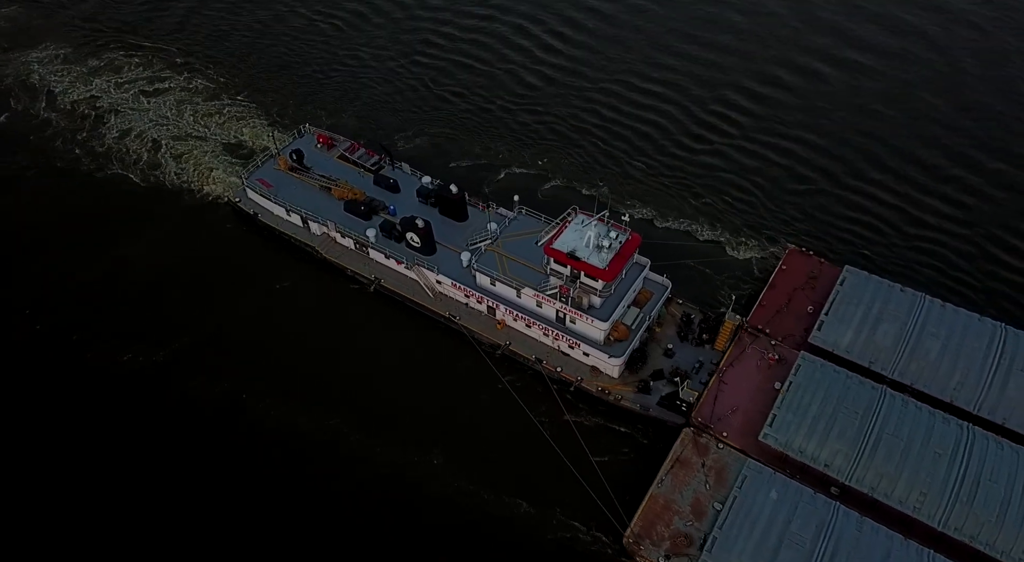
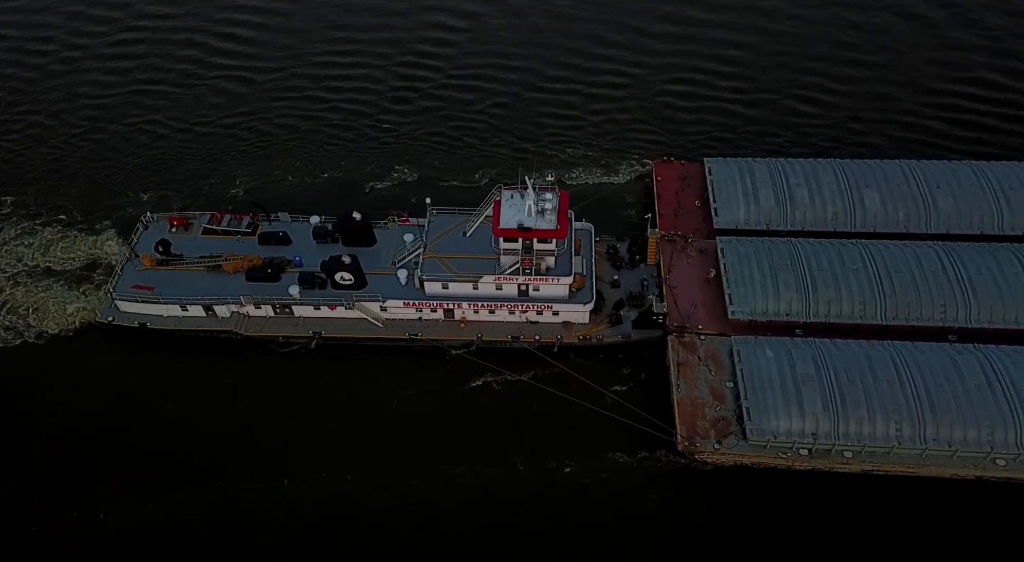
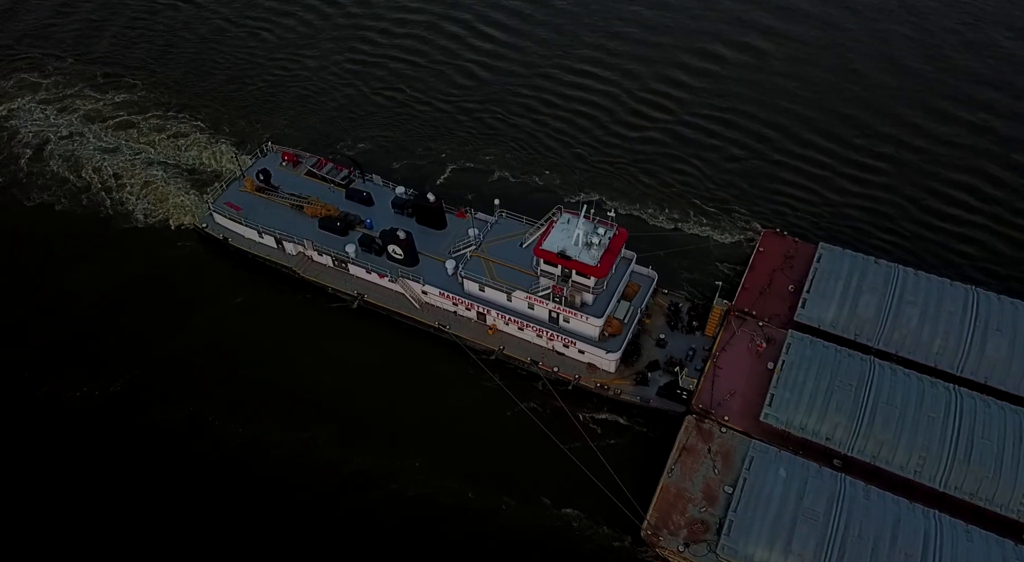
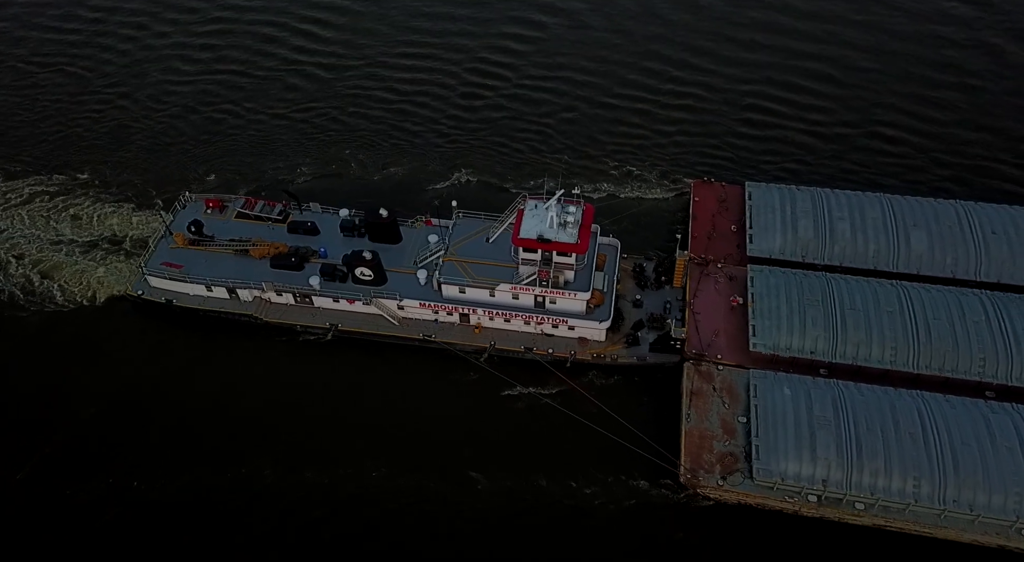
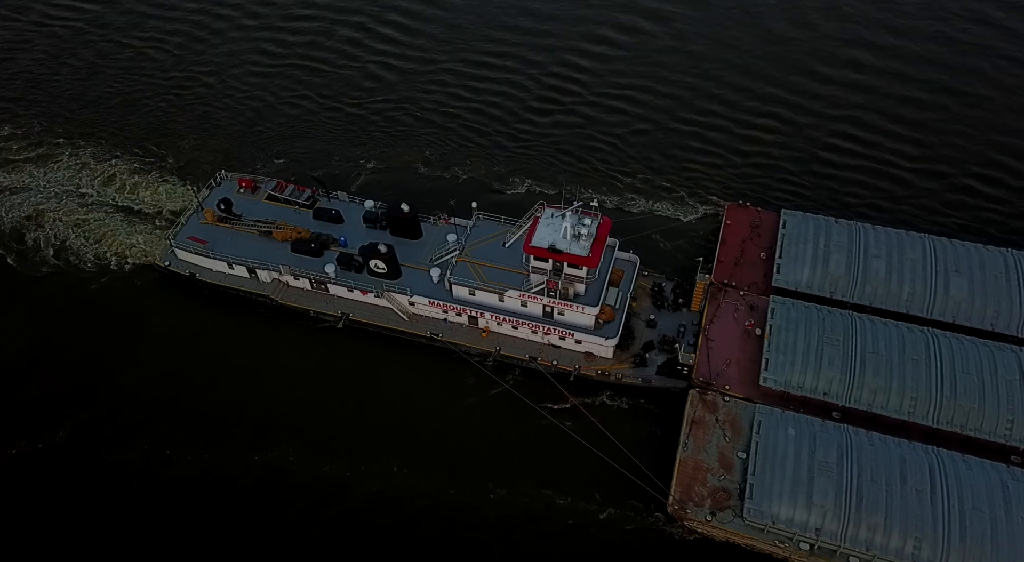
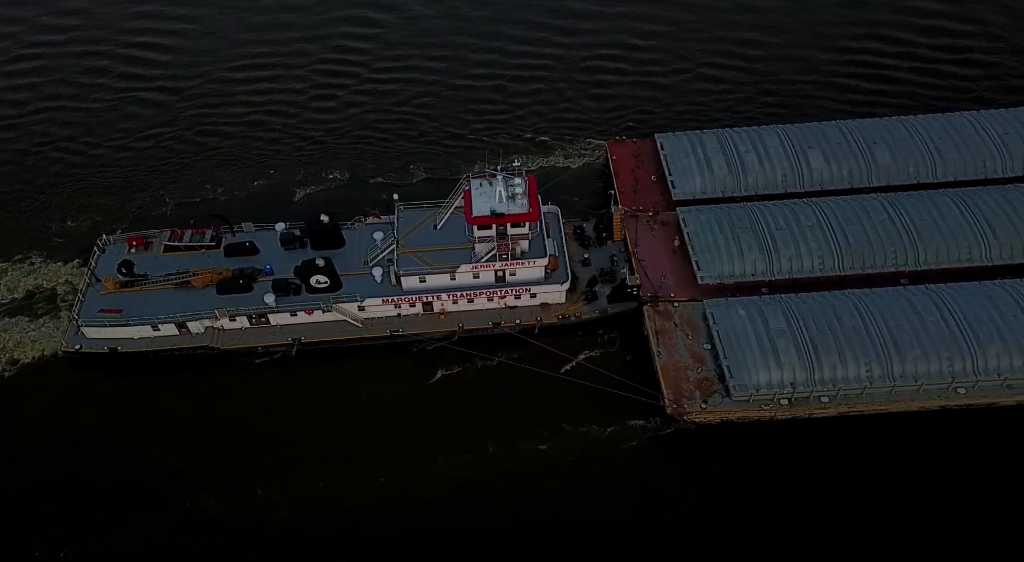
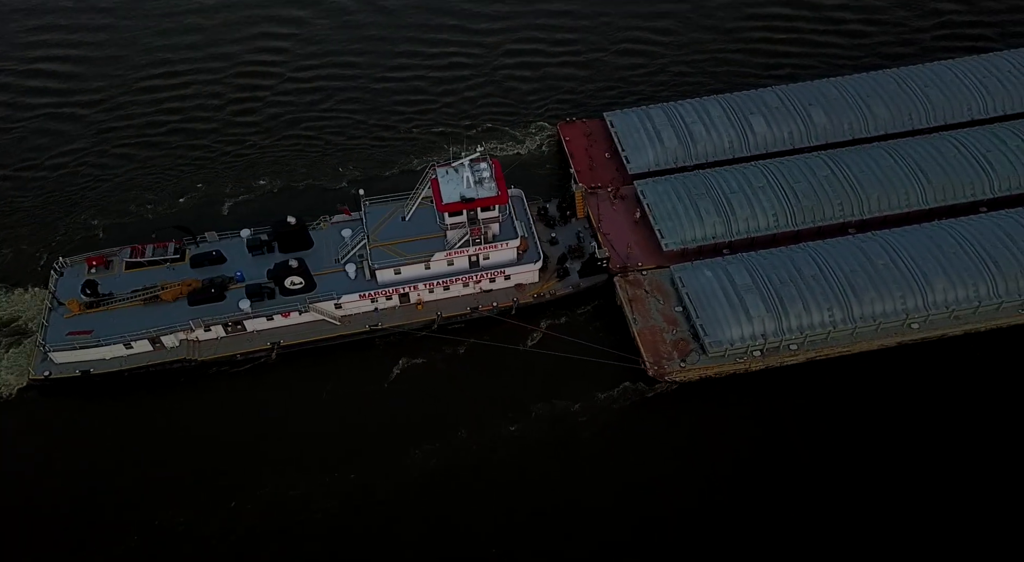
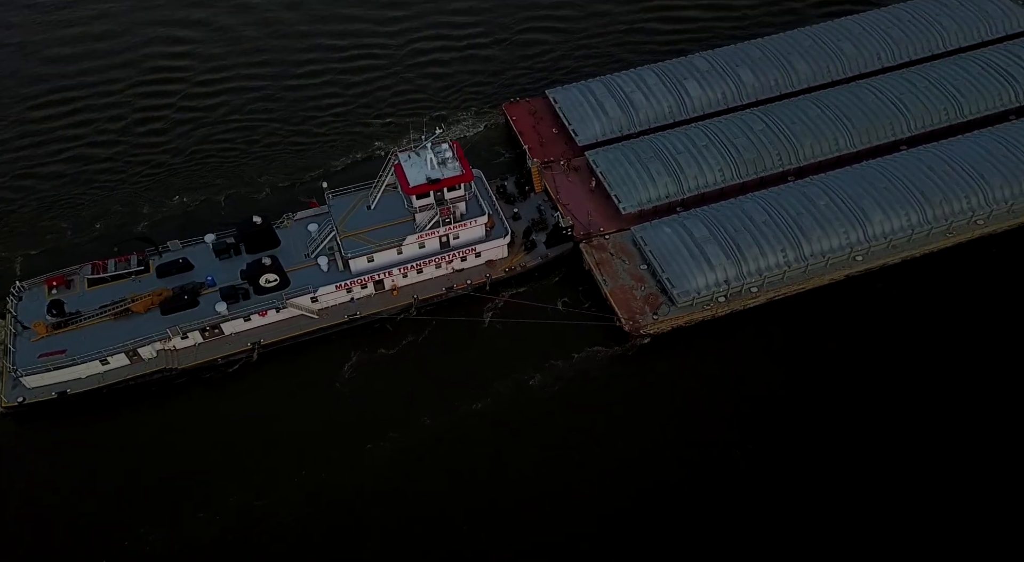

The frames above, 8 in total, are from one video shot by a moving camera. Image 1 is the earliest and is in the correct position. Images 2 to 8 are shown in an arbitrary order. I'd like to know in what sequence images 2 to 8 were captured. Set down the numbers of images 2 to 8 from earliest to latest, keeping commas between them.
3, 5, 4, 2, 6, 7, 8
